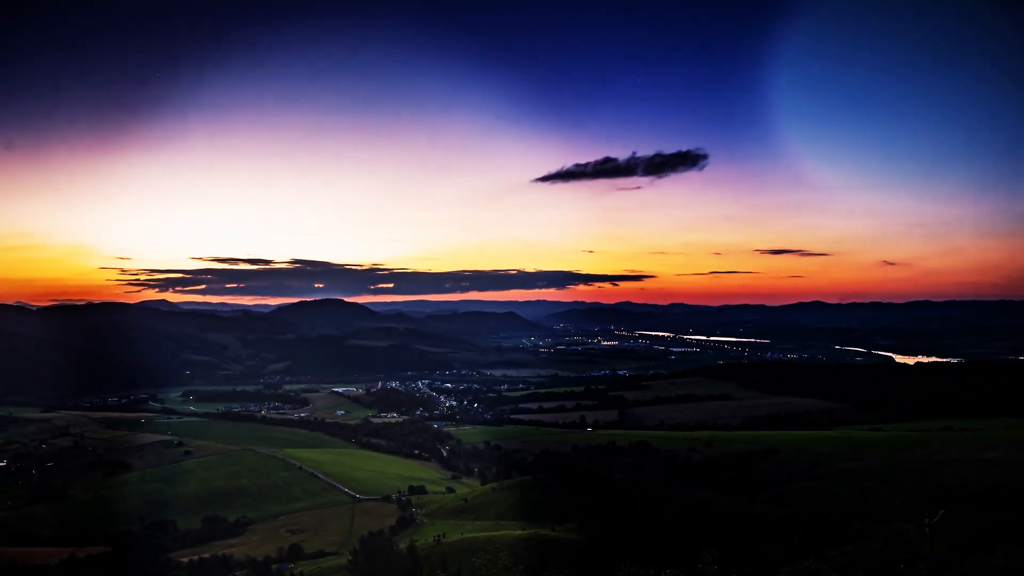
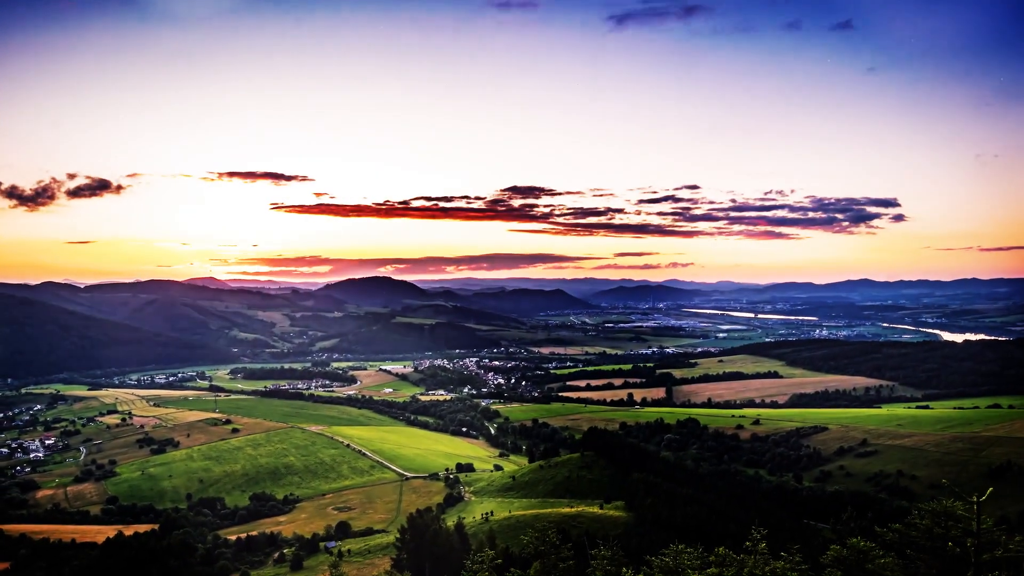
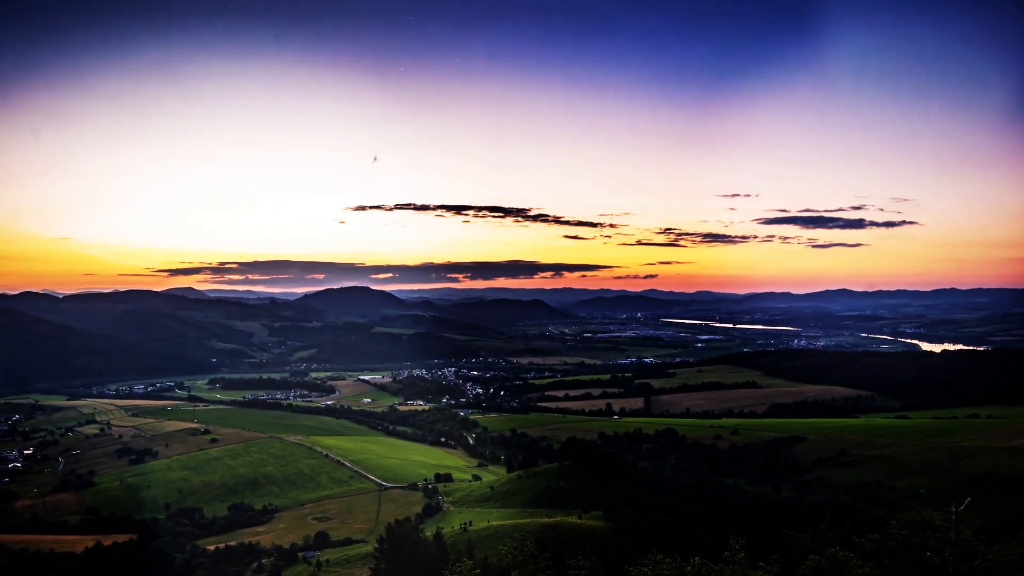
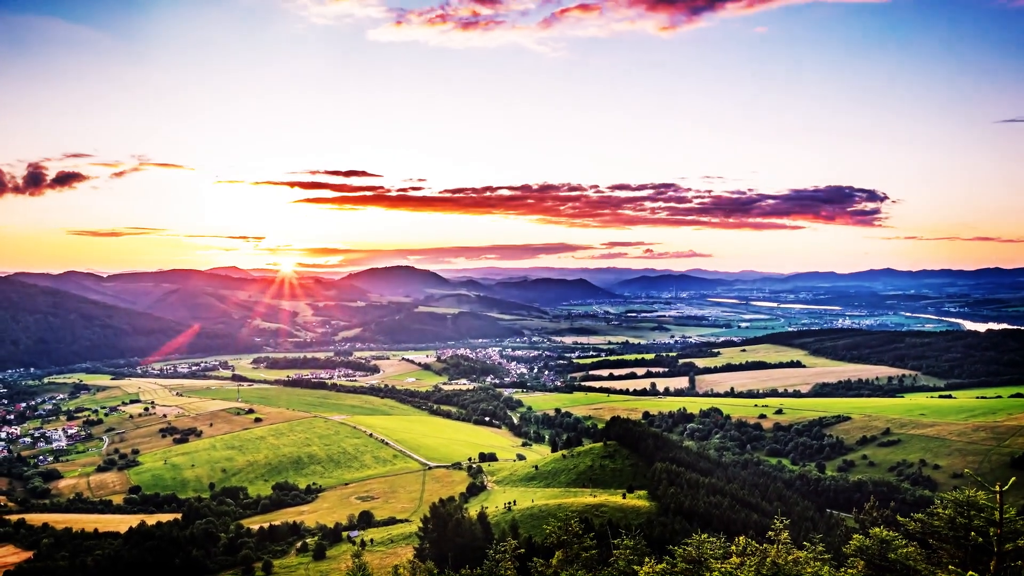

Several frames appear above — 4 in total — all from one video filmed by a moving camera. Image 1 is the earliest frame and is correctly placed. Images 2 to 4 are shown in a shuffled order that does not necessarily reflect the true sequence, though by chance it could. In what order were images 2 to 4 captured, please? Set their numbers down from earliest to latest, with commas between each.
3, 2, 4
